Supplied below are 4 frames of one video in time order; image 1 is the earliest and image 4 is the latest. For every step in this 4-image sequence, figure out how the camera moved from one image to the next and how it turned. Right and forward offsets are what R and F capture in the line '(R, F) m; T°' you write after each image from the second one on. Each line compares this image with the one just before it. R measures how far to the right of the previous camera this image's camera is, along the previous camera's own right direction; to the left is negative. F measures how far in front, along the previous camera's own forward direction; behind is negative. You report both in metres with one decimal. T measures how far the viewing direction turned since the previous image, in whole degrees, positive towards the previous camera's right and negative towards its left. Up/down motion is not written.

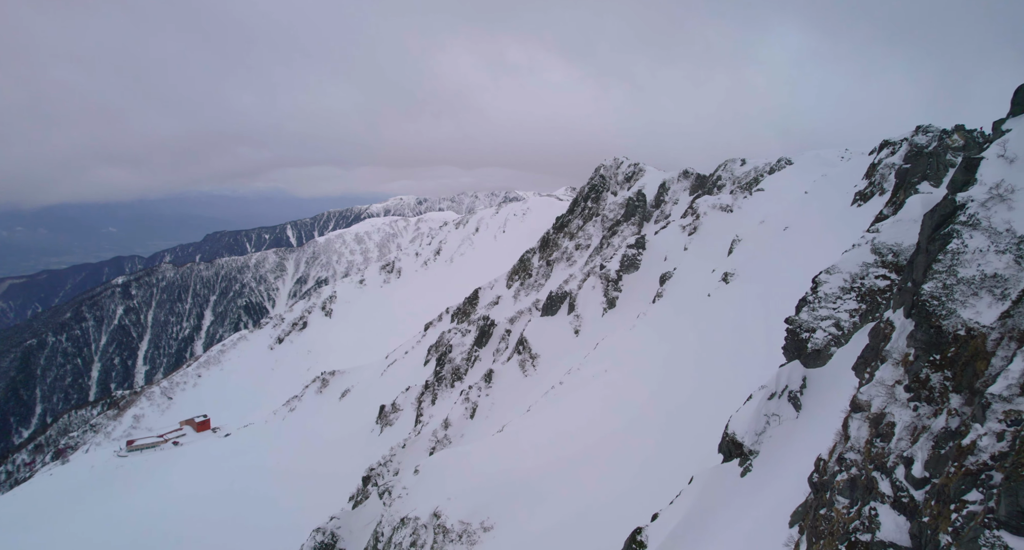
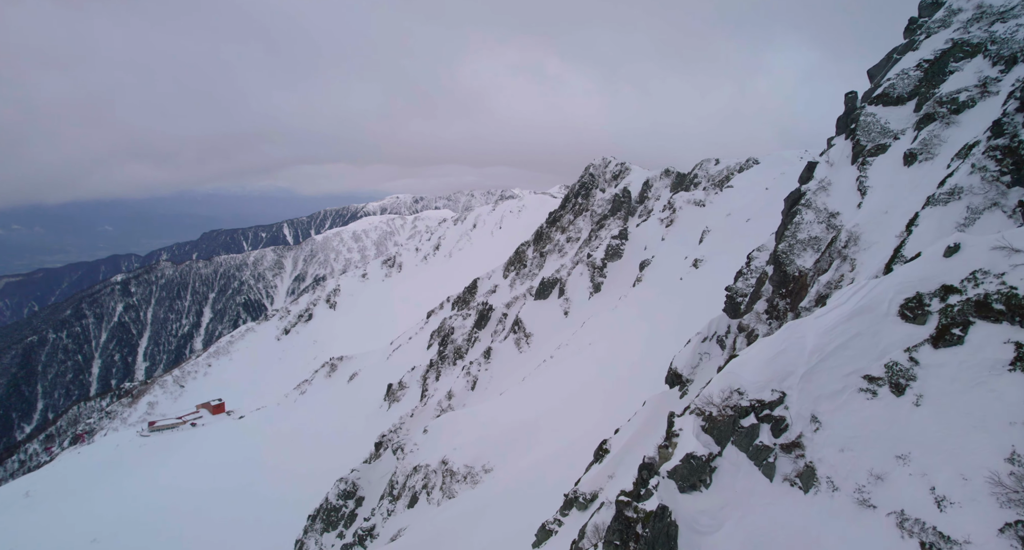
(0.0, -6.7) m; 0°
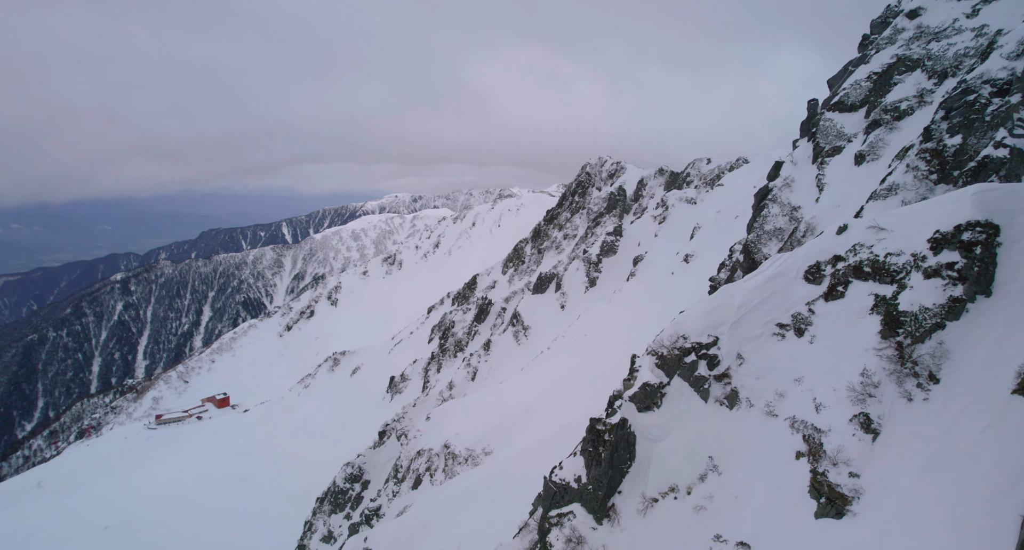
(0.0, -2.4) m; 0°
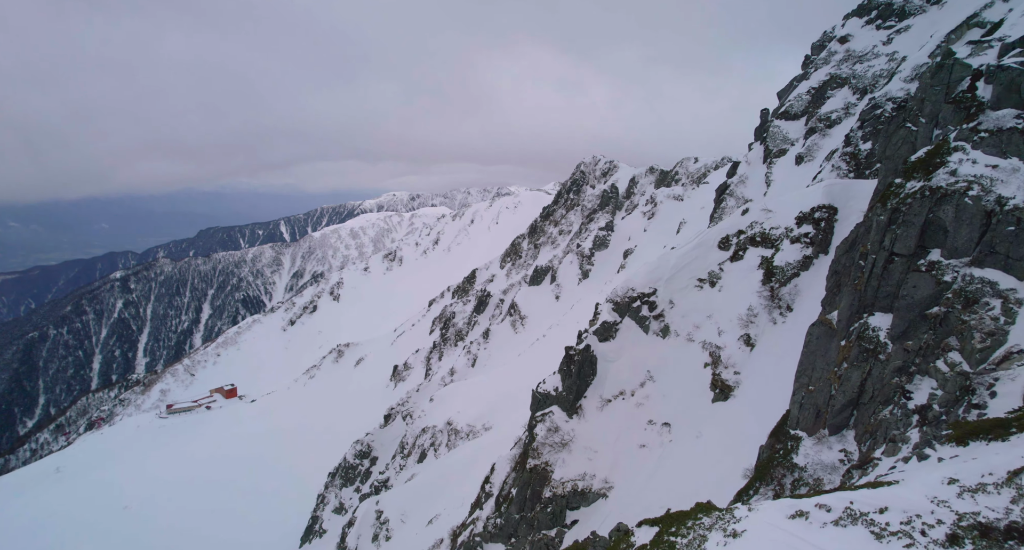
(0.0, -3.8) m; 0°
